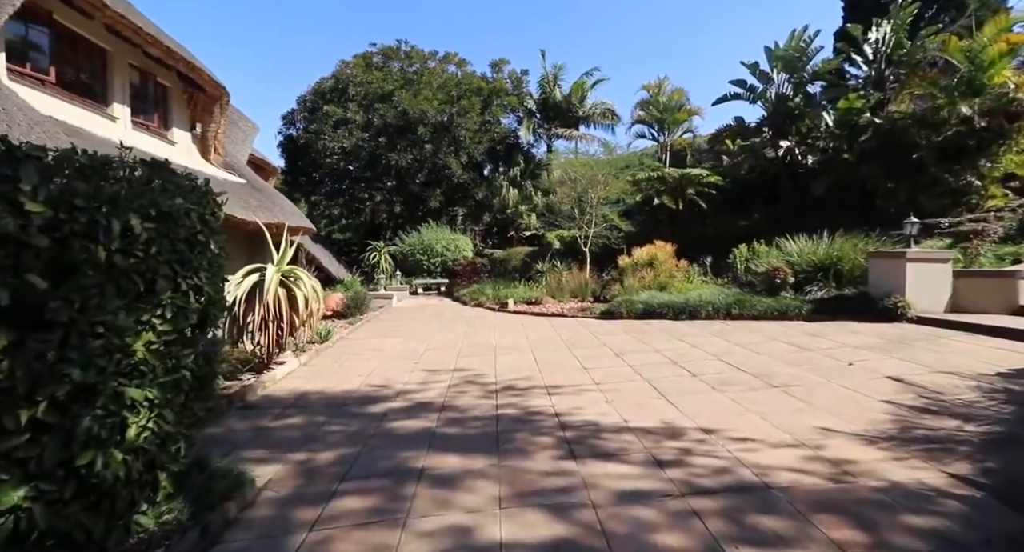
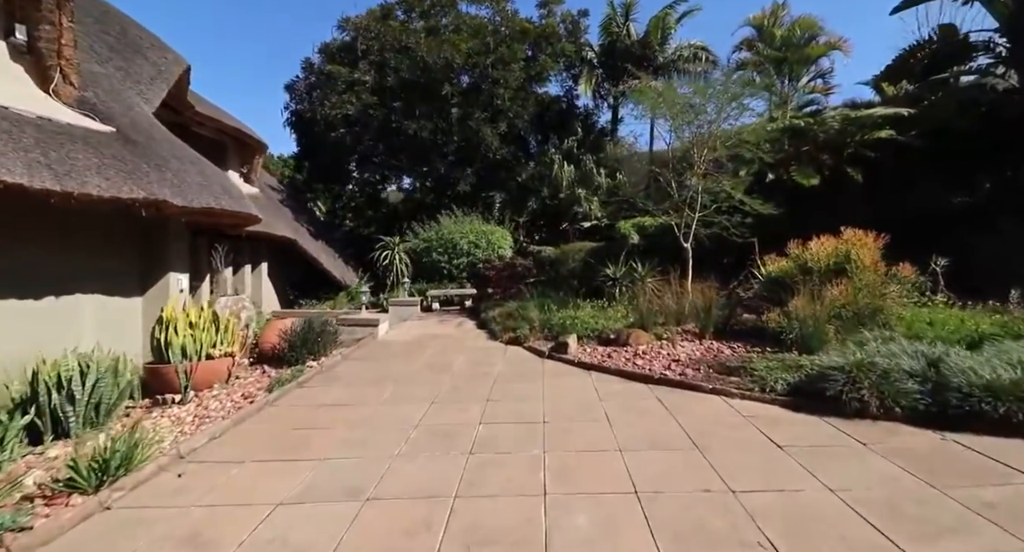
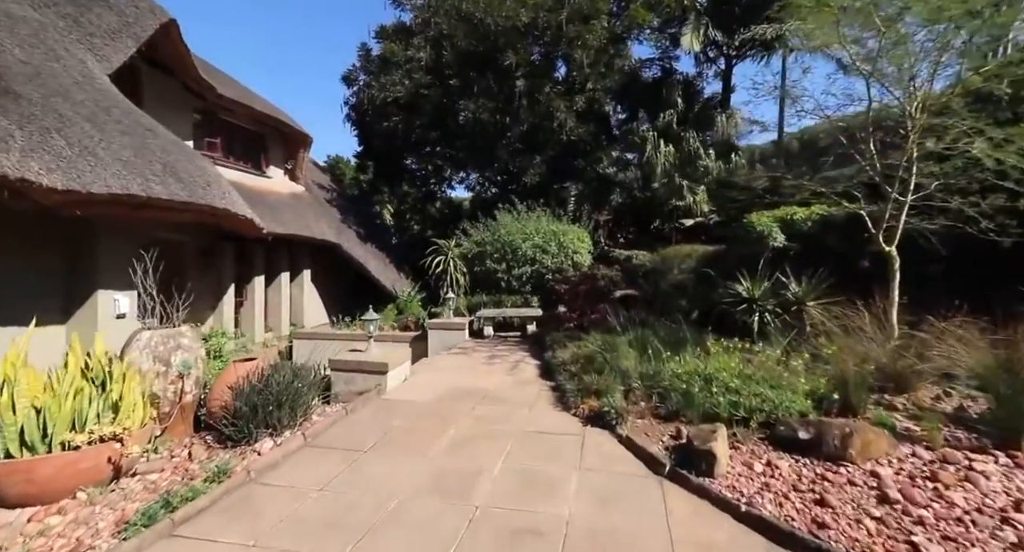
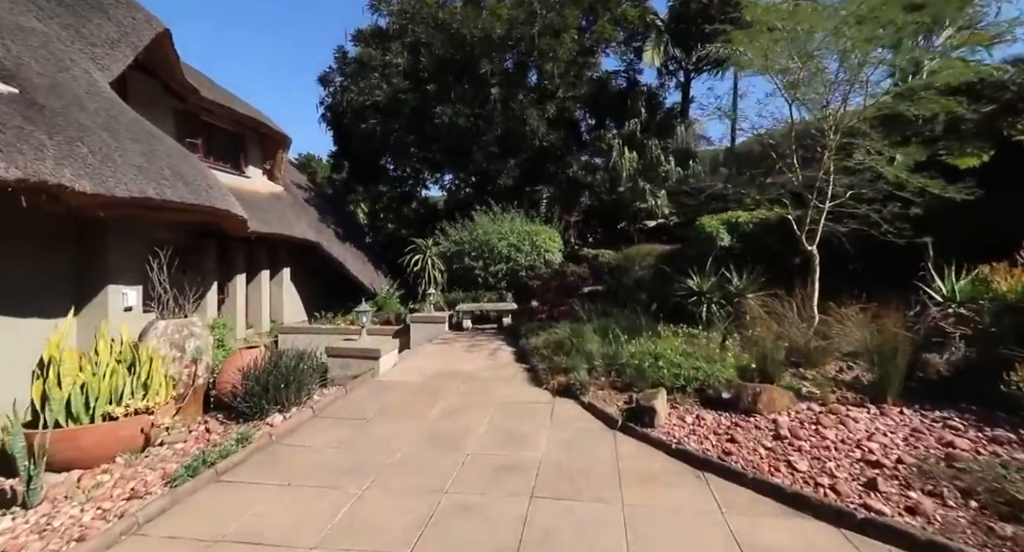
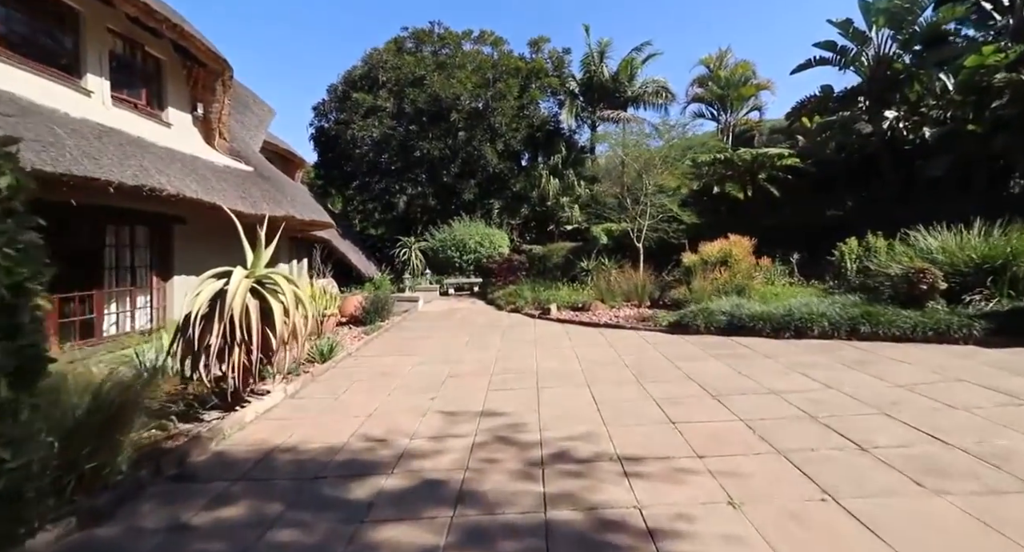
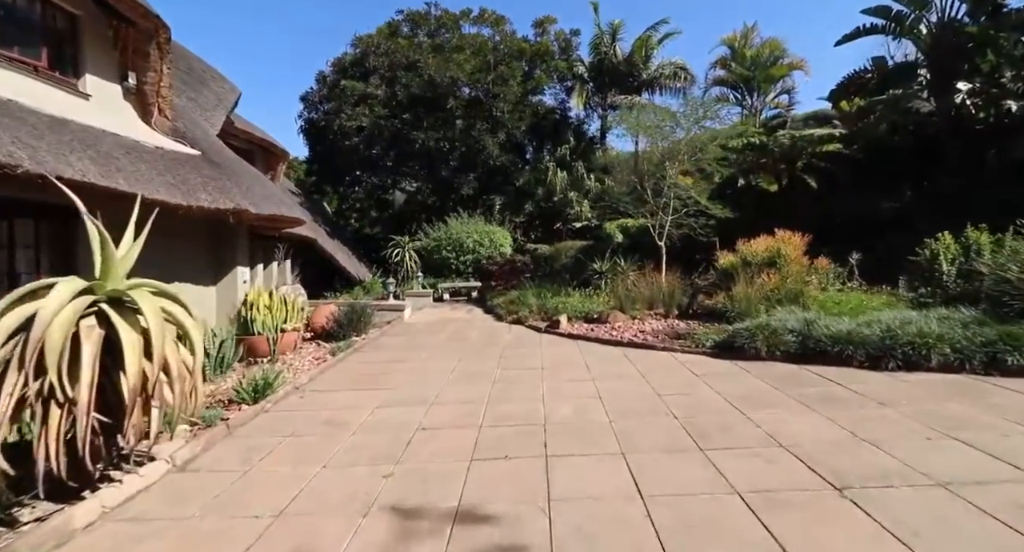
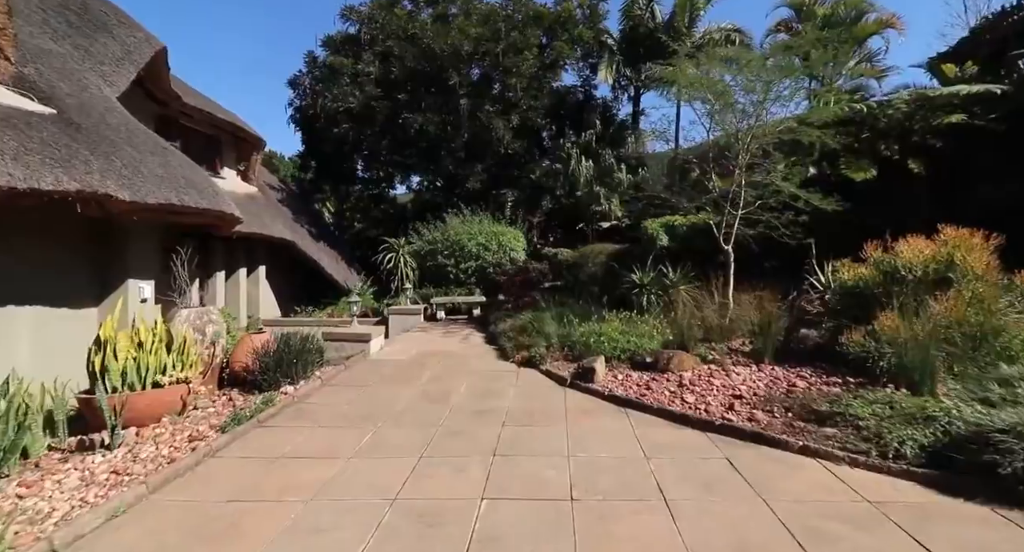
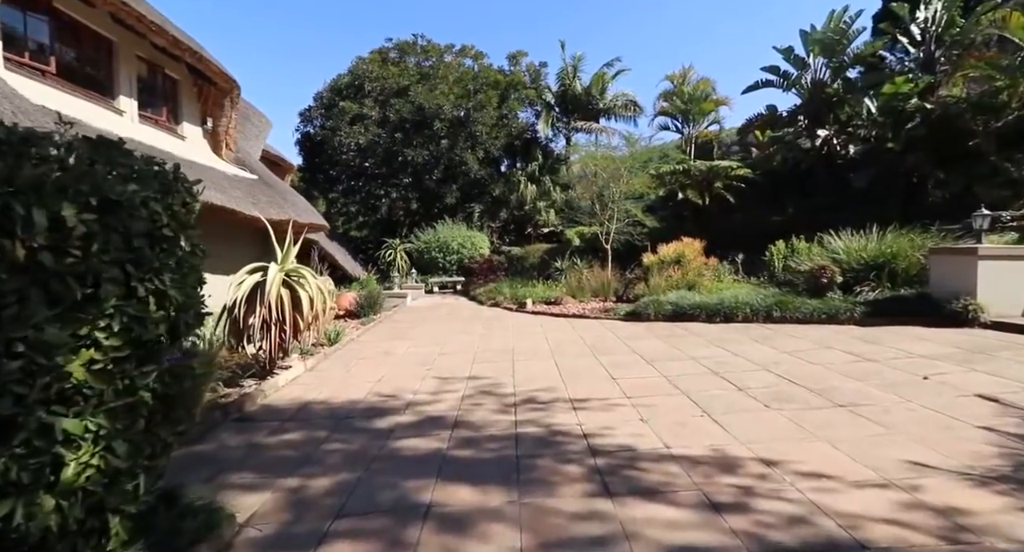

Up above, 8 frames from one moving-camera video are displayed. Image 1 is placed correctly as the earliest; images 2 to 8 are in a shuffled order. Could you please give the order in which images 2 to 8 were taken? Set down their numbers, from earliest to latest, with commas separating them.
8, 5, 6, 2, 7, 4, 3
